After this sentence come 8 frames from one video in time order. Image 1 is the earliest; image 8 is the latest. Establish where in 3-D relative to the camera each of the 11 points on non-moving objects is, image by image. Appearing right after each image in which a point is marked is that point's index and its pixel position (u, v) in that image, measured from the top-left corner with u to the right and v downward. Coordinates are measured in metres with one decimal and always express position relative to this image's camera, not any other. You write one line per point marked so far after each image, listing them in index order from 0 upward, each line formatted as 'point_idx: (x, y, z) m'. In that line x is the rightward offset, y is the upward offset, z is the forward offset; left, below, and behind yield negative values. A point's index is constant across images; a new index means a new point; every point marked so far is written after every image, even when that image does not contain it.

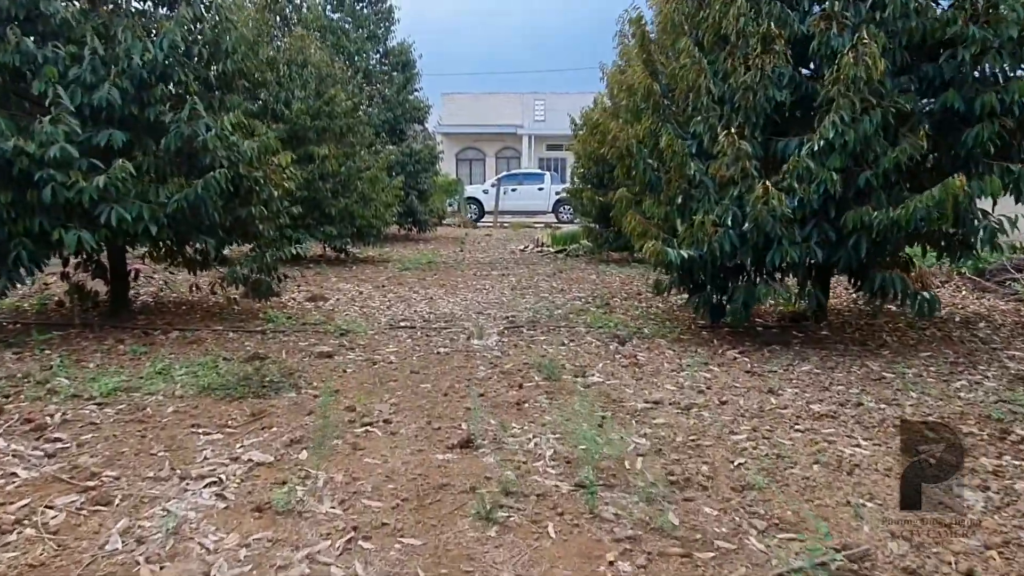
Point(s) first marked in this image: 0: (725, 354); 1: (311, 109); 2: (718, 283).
0: (+1.4, -0.4, +5.5) m
1: (-2.6, +2.3, +10.8) m
2: (+1.5, 0.0, +5.9) m
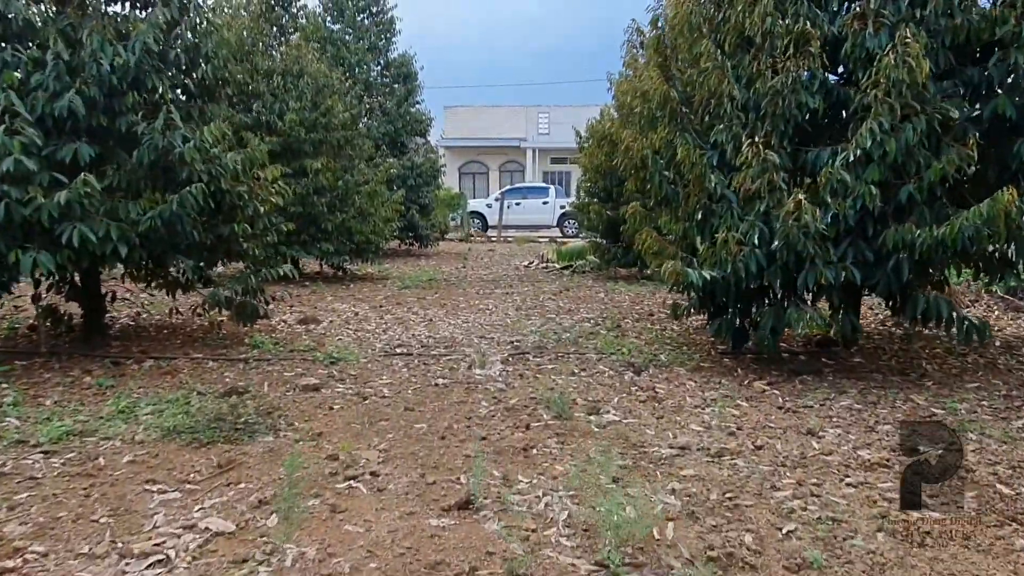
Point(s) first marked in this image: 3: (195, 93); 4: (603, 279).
0: (+1.5, -0.6, +5.0) m
1: (-2.6, +2.1, +10.3) m
2: (+1.5, -0.1, +5.4) m
3: (-2.1, +1.3, +5.5) m
4: (+1.3, +0.1, +12.0) m
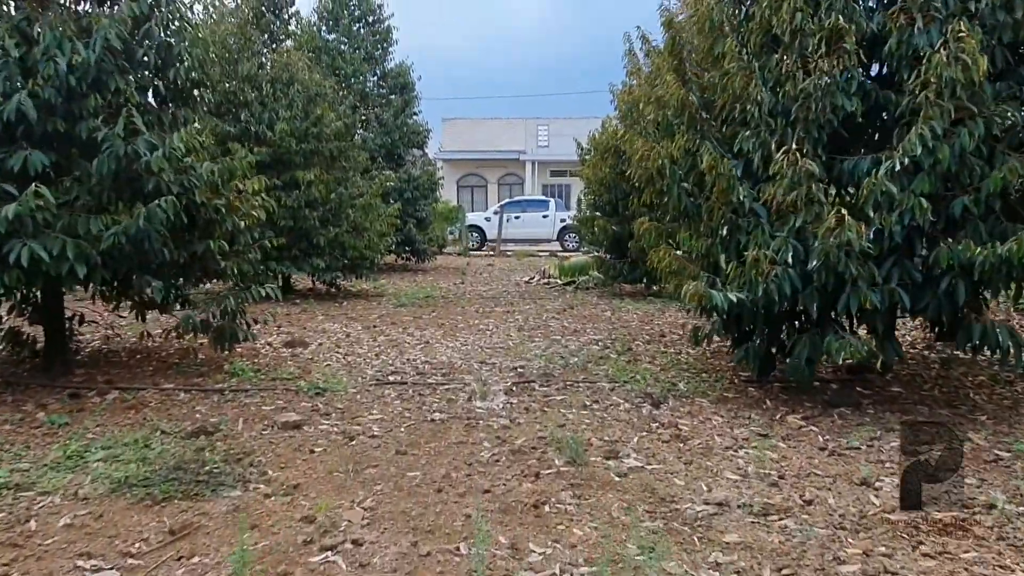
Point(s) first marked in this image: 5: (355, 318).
0: (+1.5, -0.7, +4.5) m
1: (-2.5, +1.9, +9.8) m
2: (+1.5, -0.2, +4.9) m
3: (-2.1, +1.2, +5.0) m
4: (+1.3, -0.1, +11.5) m
5: (-1.7, -0.3, +9.0) m
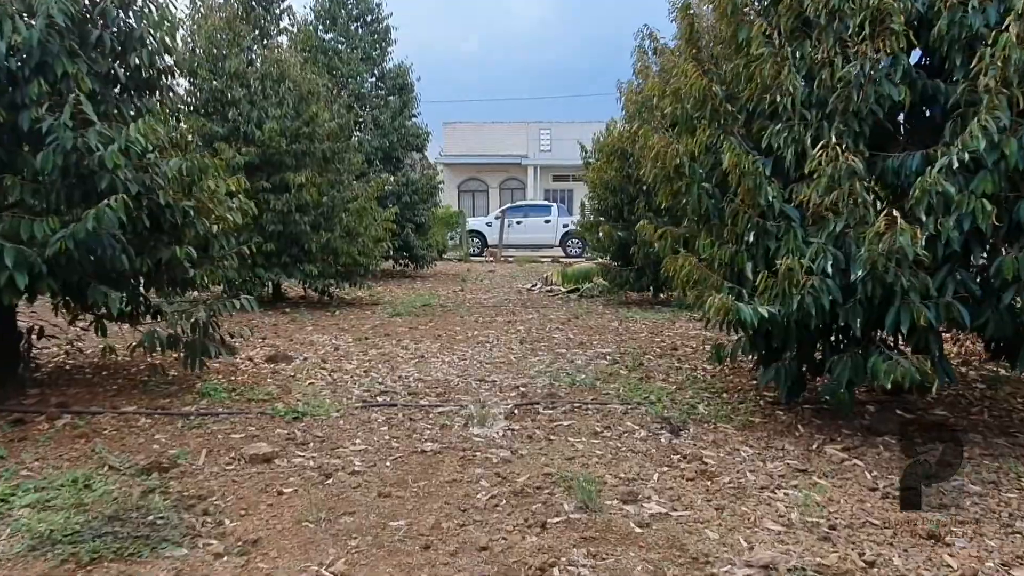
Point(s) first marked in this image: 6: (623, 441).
0: (+1.5, -0.8, +4.0) m
1: (-2.5, +1.8, +9.3) m
2: (+1.5, -0.3, +4.4) m
3: (-2.1, +1.1, +4.5) m
4: (+1.4, -0.2, +11.0) m
5: (-1.7, -0.4, +8.4) m
6: (+0.5, -0.8, +4.1) m
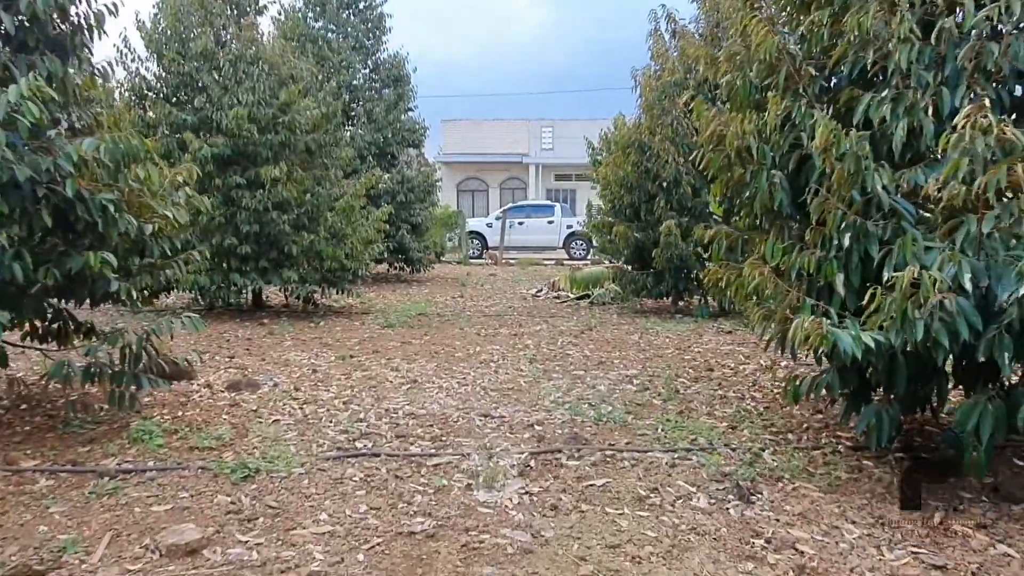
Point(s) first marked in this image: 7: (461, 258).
0: (+1.6, -0.9, +2.9) m
1: (-2.5, +1.7, +8.3) m
2: (+1.6, -0.4, +3.3) m
3: (-2.0, +1.0, +3.4) m
4: (+1.4, -0.3, +9.9) m
5: (-1.6, -0.5, +7.4) m
6: (+0.6, -0.8, +3.1) m
7: (-1.2, +0.7, +19.7) m
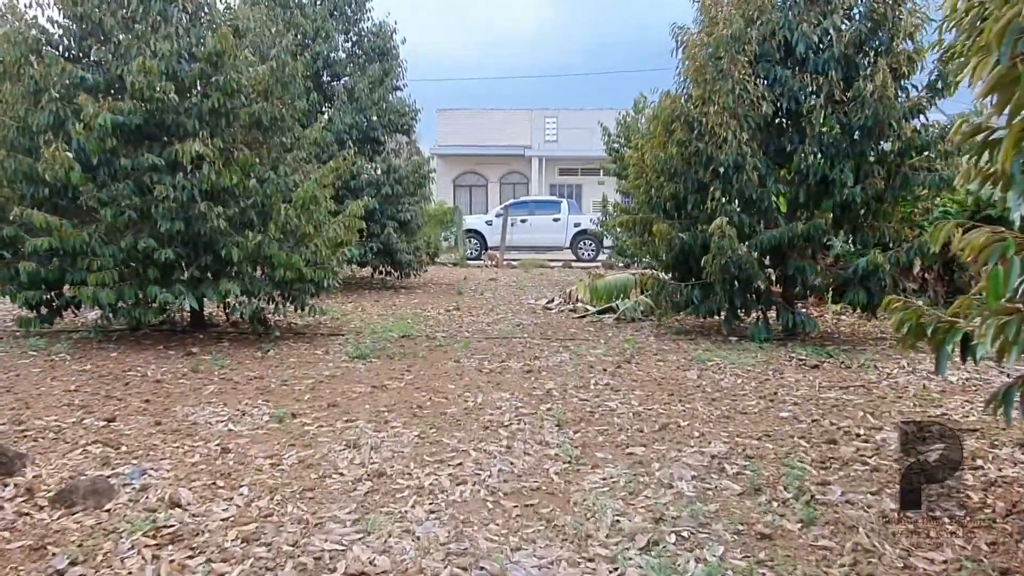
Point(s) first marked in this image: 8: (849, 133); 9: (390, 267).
0: (+1.7, -1.0, +0.8) m
1: (-2.4, +1.6, +6.1) m
2: (+1.7, -0.5, +1.2) m
3: (-1.9, +0.9, +1.3) m
4: (+1.5, -0.4, +7.8) m
5: (-1.5, -0.6, +5.3) m
6: (+0.7, -1.0, +0.9) m
7: (-1.1, +0.6, +17.5) m
8: (+2.8, +1.3, +7.0) m
9: (-1.9, +0.3, +12.8) m
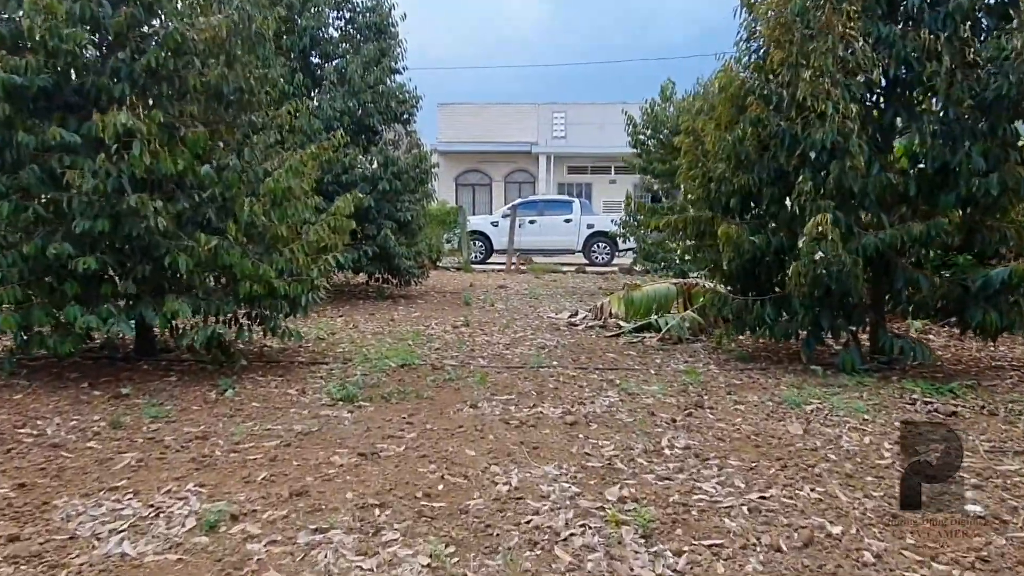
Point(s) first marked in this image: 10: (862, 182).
0: (+1.9, -1.1, -0.8) m
1: (-2.2, +1.4, +4.6) m
2: (+1.9, -0.7, -0.4) m
3: (-1.7, +0.8, -0.3) m
4: (+1.7, -0.6, +6.2) m
5: (-1.3, -0.8, +3.7) m
6: (+0.9, -1.1, -0.7) m
7: (-0.9, +0.5, +16.0) m
8: (+3.0, +1.2, +5.4) m
9: (-1.7, +0.2, +11.2) m
10: (+2.3, +0.7, +5.5) m
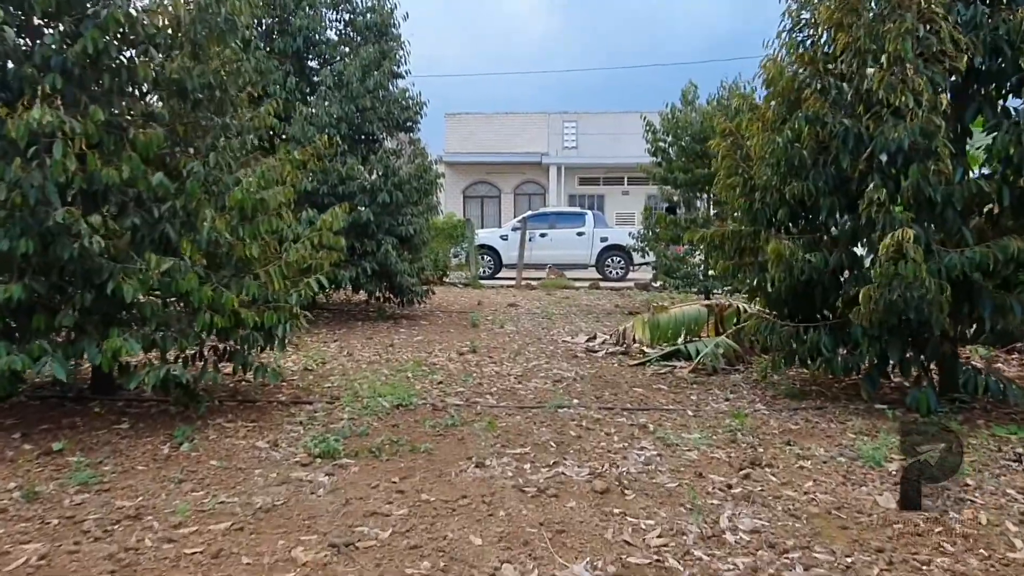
0: (+1.9, -1.2, -1.7) m
1: (-2.1, +1.3, +3.7) m
2: (+2.0, -0.7, -1.3) m
3: (-1.6, +0.7, -1.2) m
4: (+1.8, -0.7, +5.3) m
5: (-1.3, -0.9, +2.8) m
6: (+1.0, -1.2, -1.6) m
7: (-0.8, +0.1, +15.1) m
8: (+3.1, +1.0, +4.5) m
9: (-1.5, -0.1, +10.3) m
10: (+2.4, +0.5, +4.6) m
